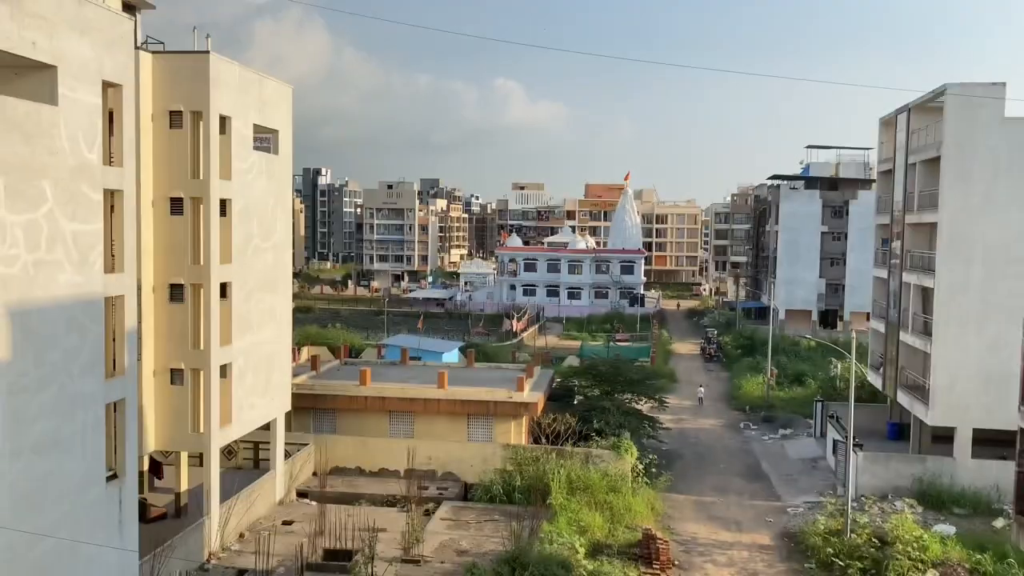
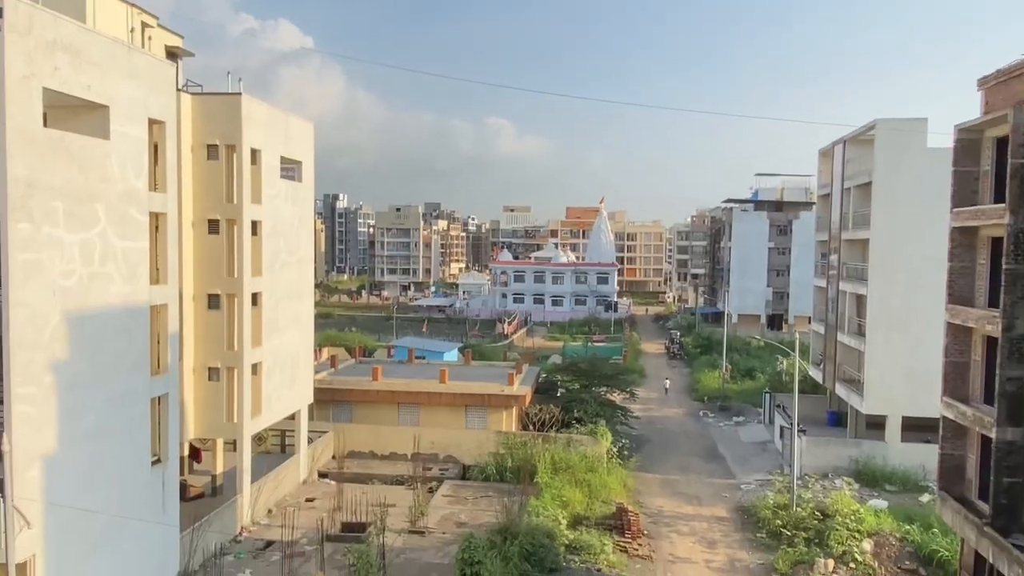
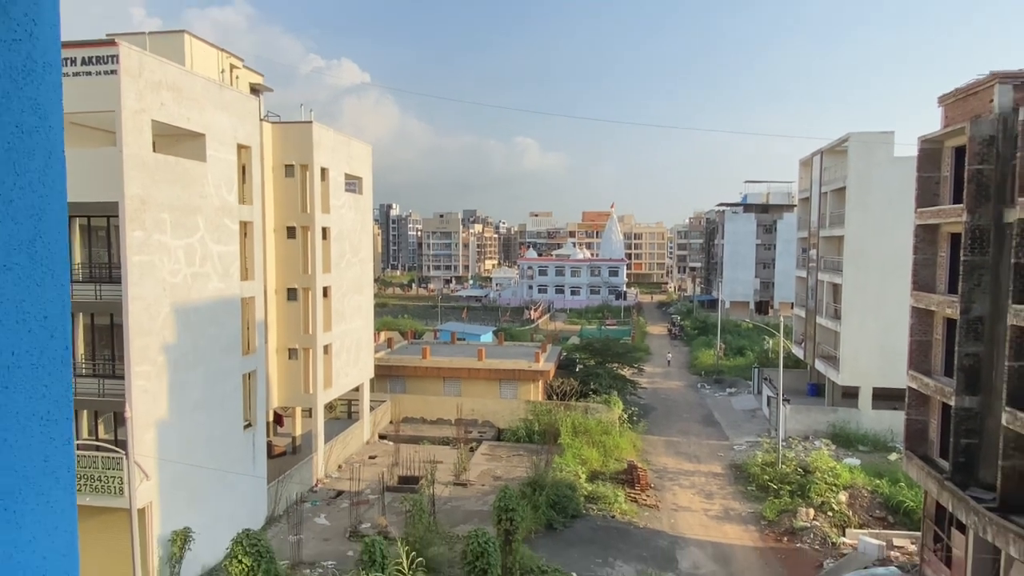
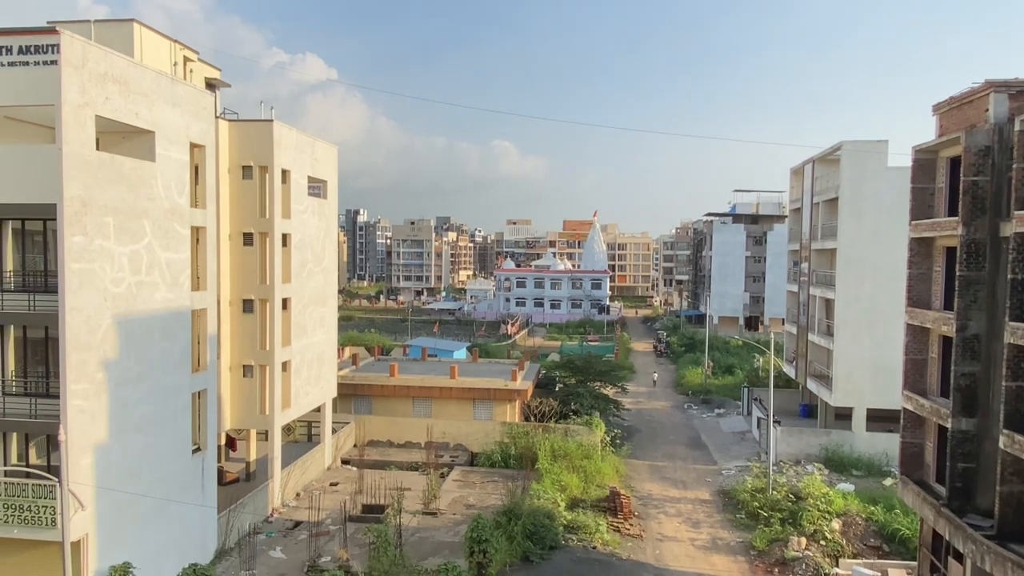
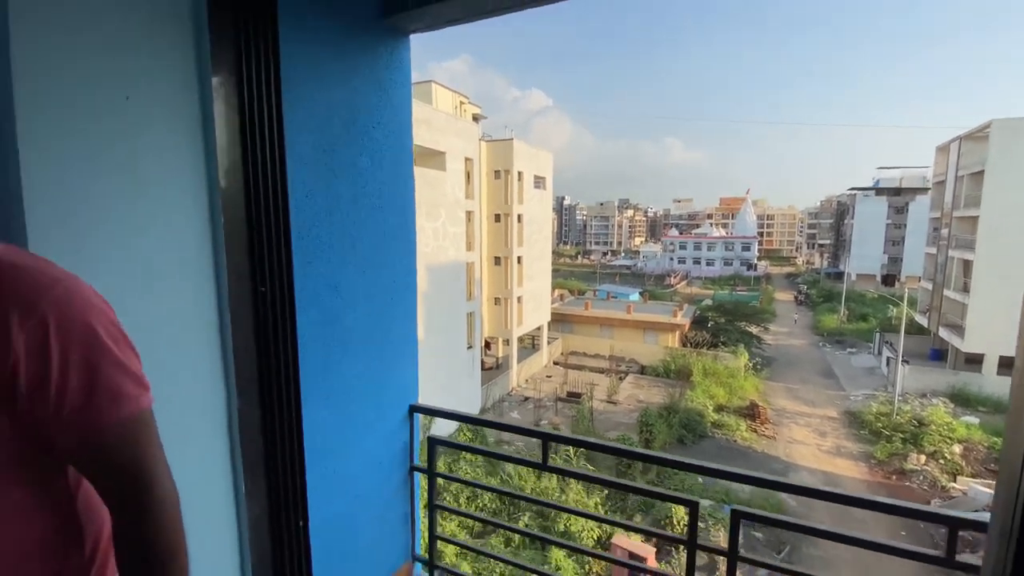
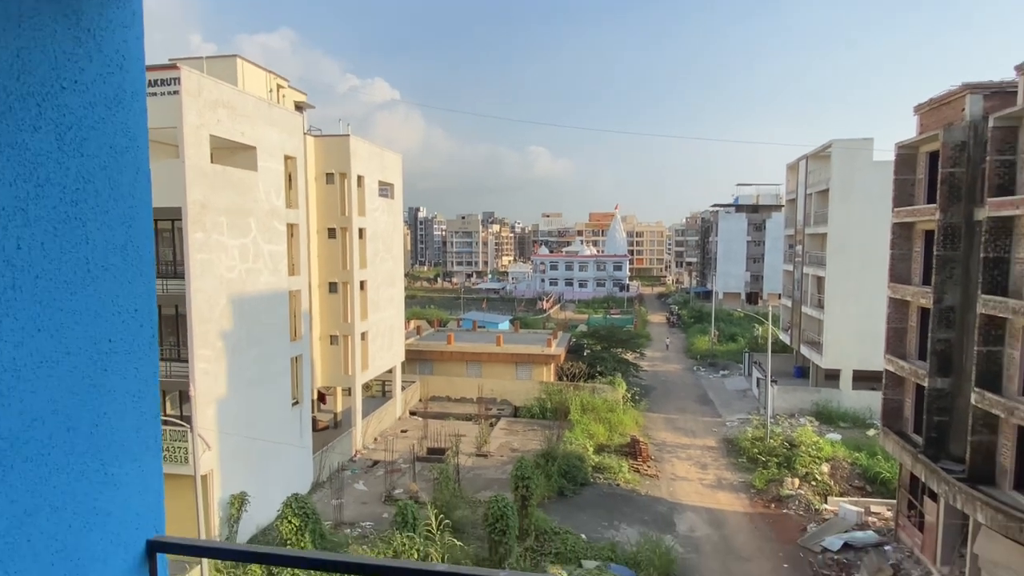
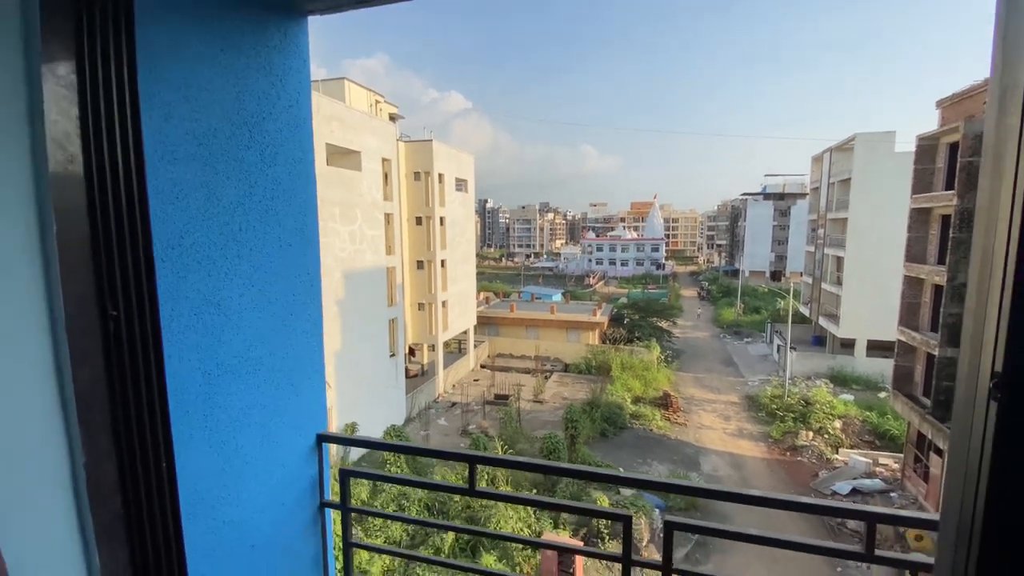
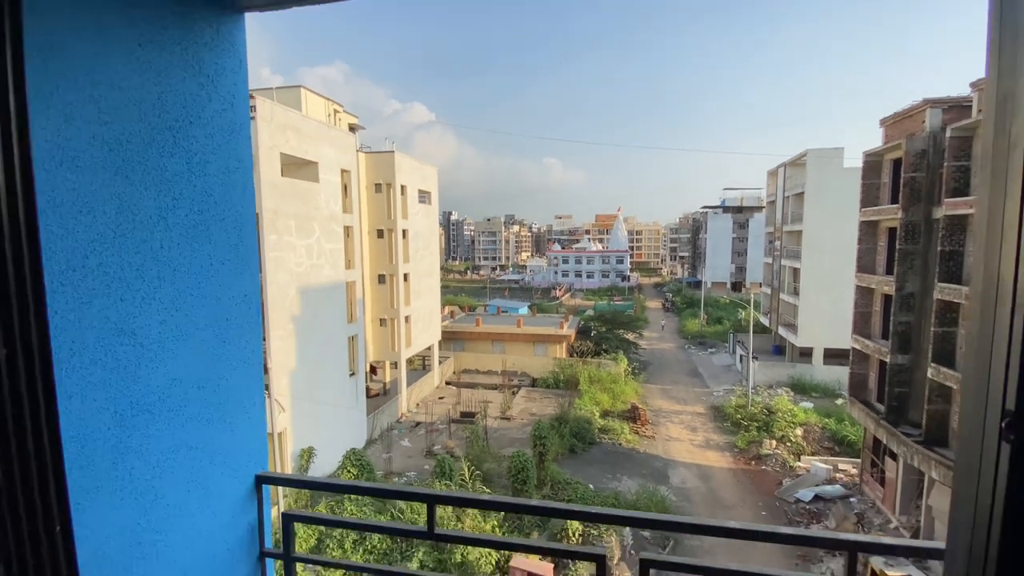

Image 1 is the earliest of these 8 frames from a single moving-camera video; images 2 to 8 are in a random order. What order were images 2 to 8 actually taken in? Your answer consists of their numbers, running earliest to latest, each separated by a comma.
2, 4, 3, 6, 8, 7, 5
